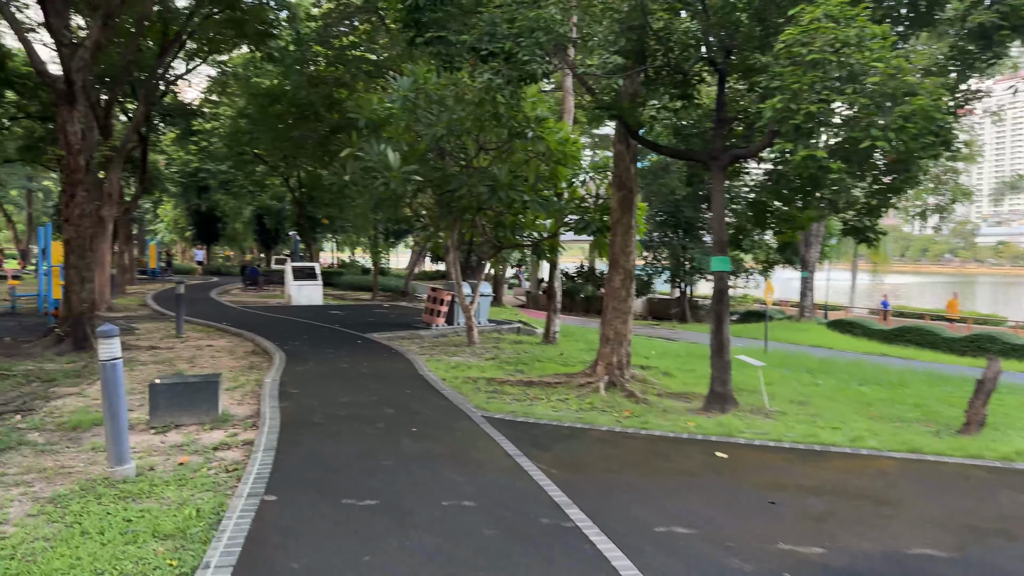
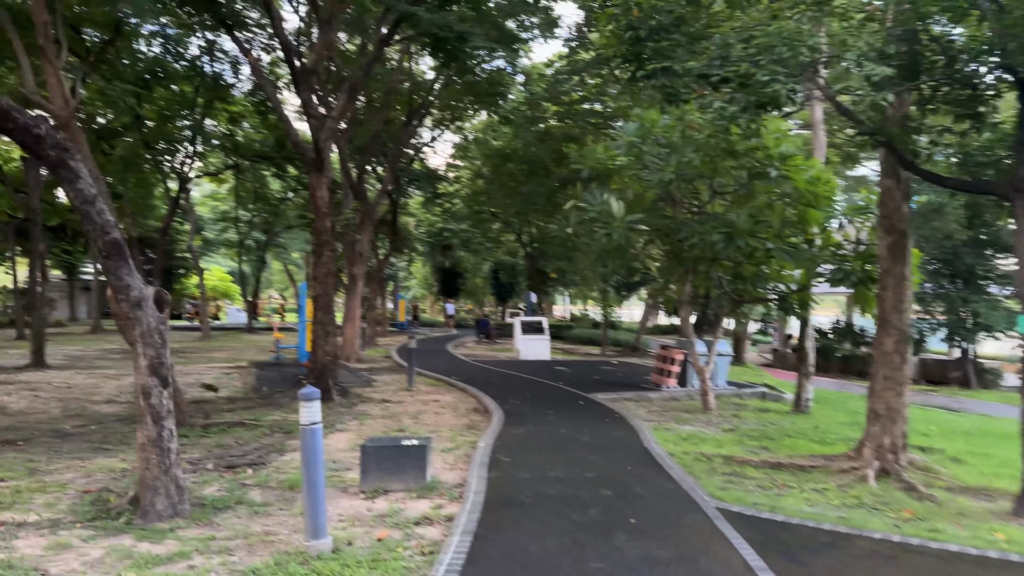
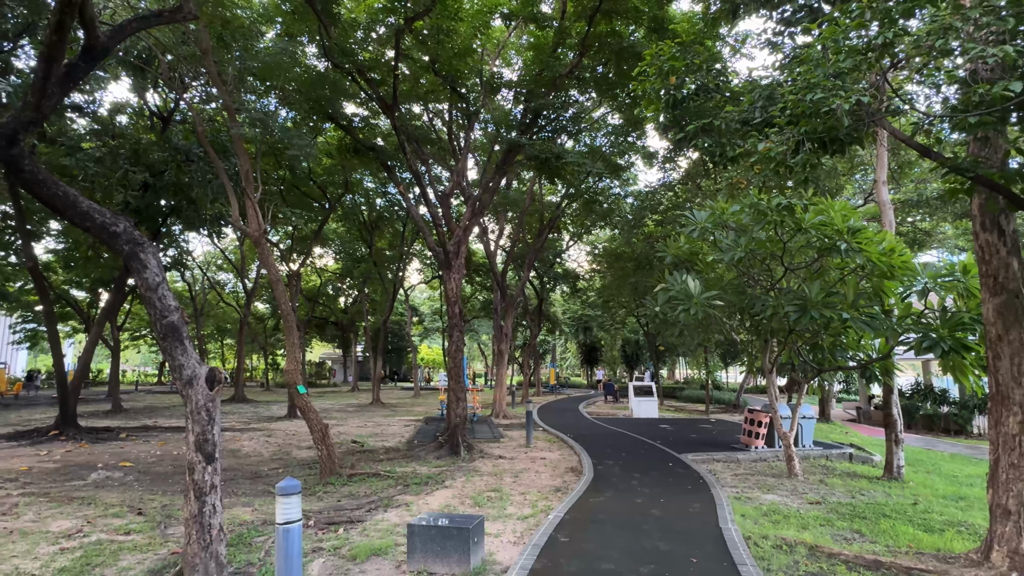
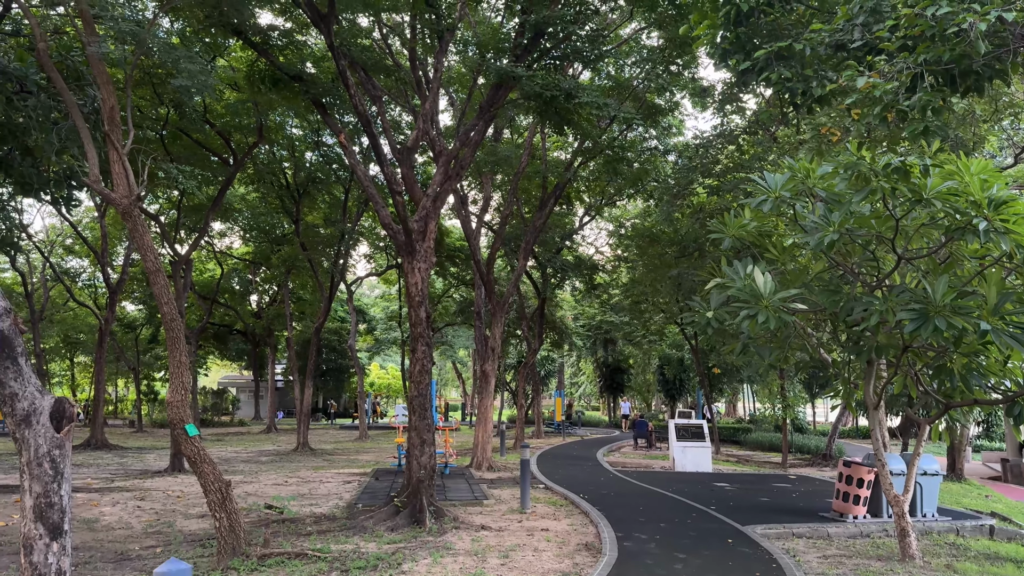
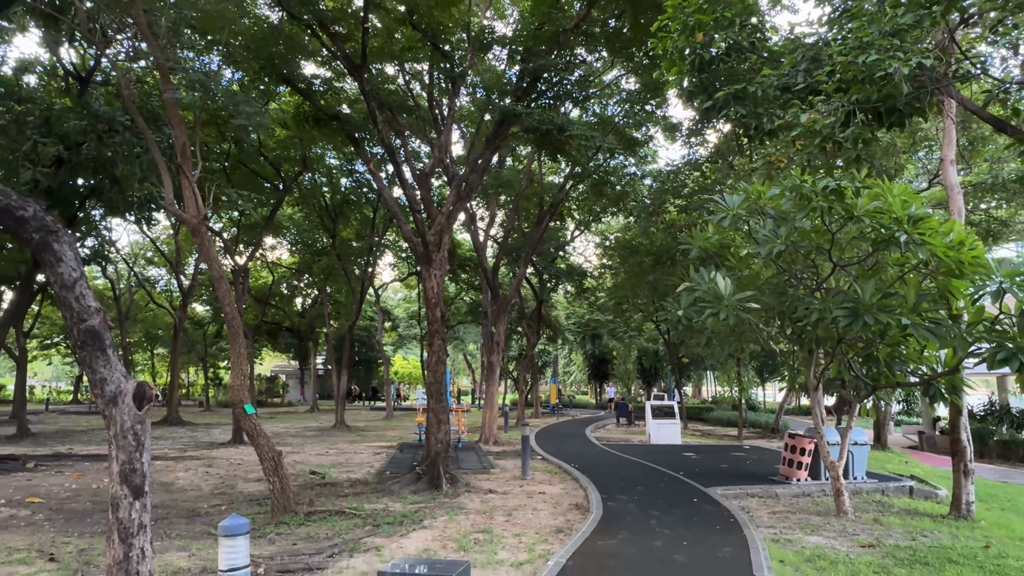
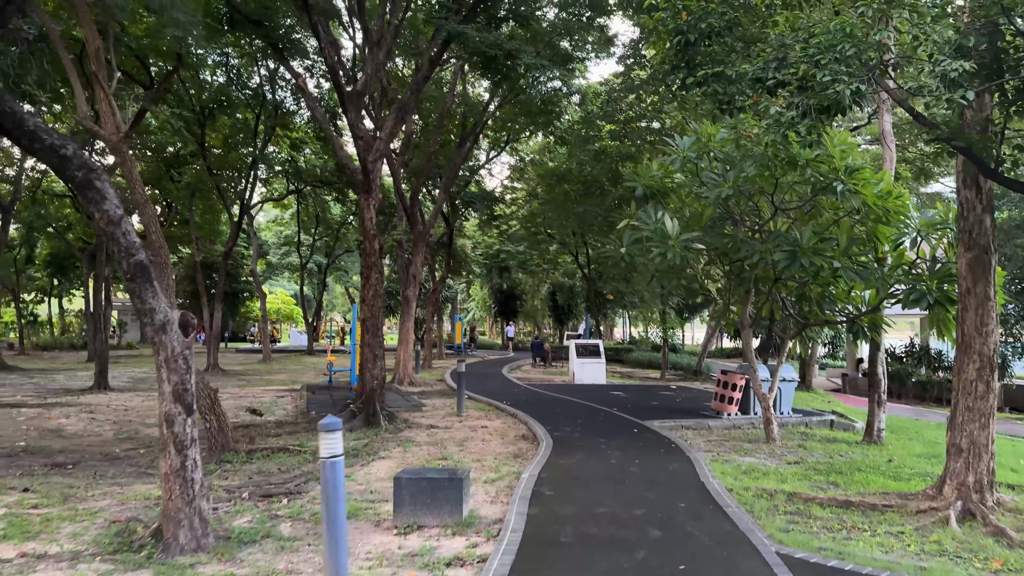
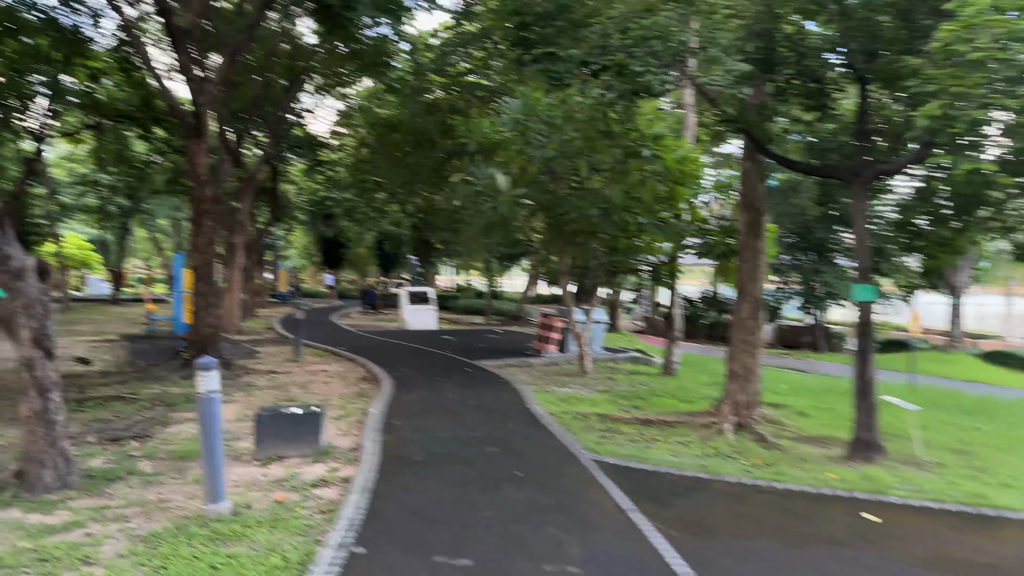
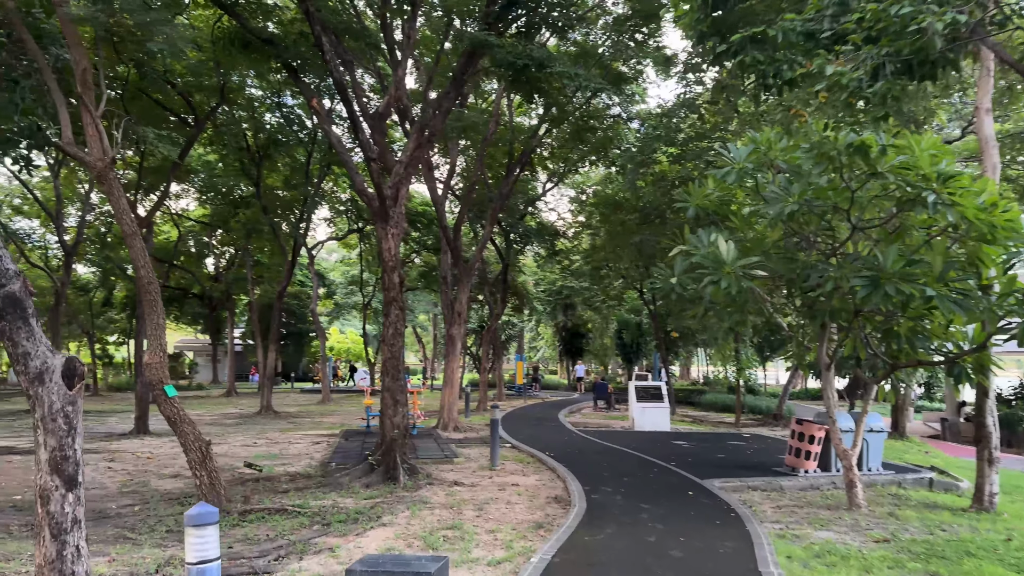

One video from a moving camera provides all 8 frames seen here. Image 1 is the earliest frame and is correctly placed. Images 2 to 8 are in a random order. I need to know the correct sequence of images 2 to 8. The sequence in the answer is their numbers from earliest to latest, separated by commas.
7, 2, 6, 8, 4, 5, 3
